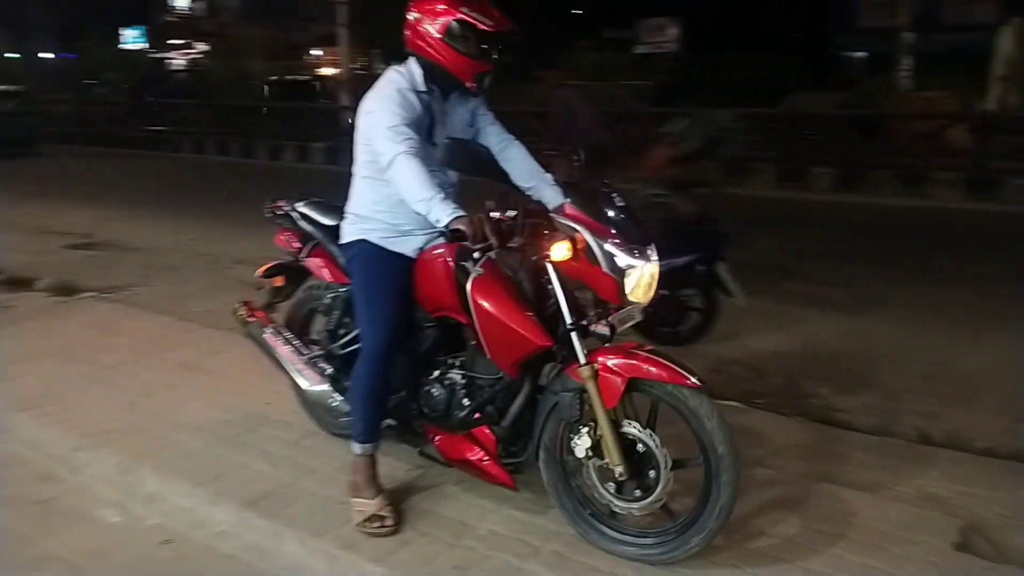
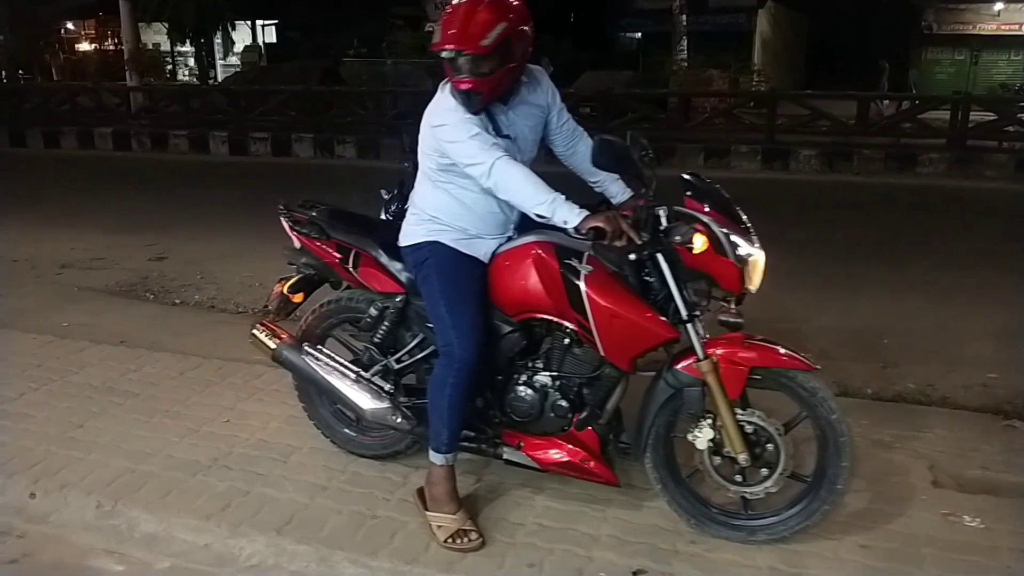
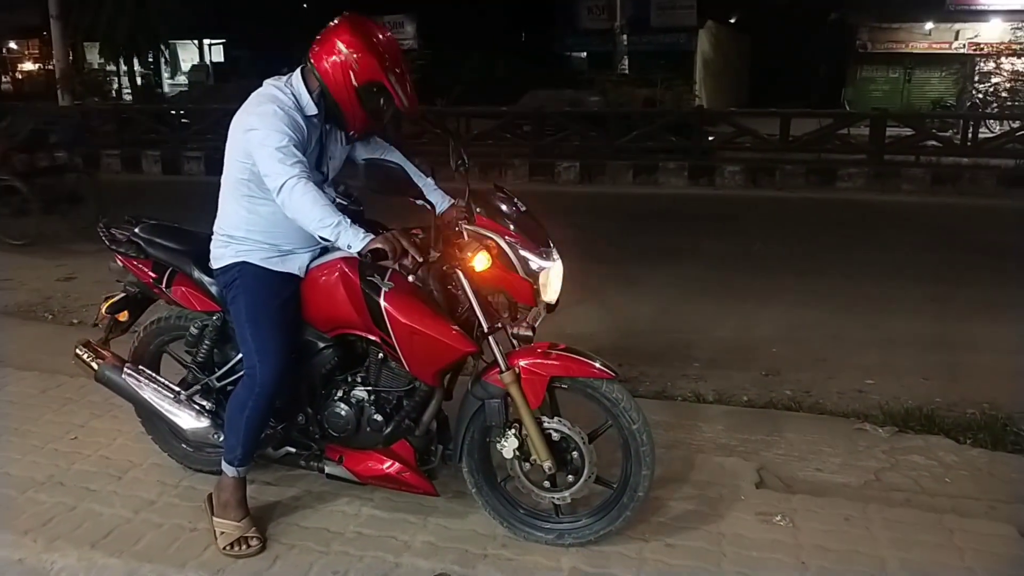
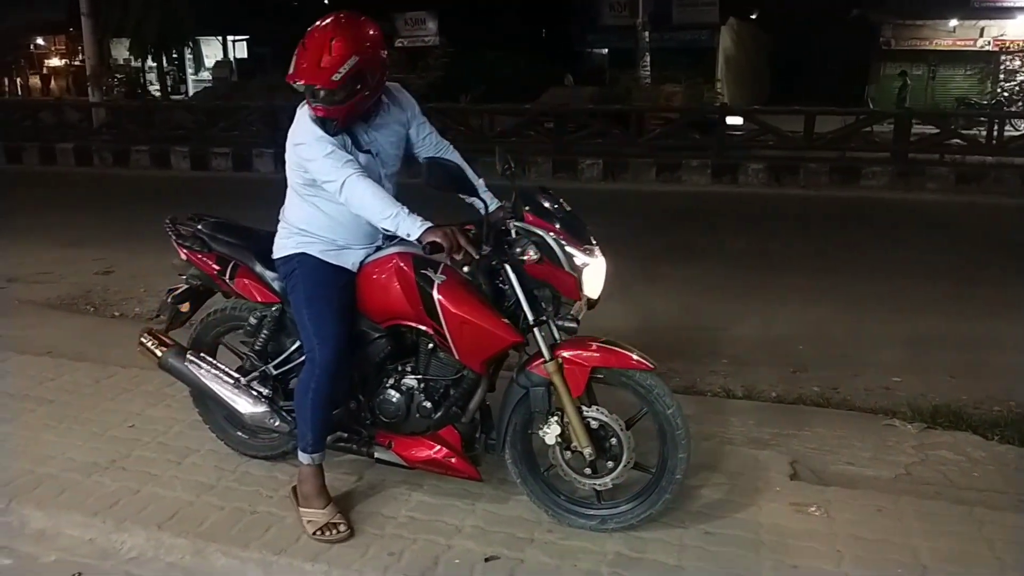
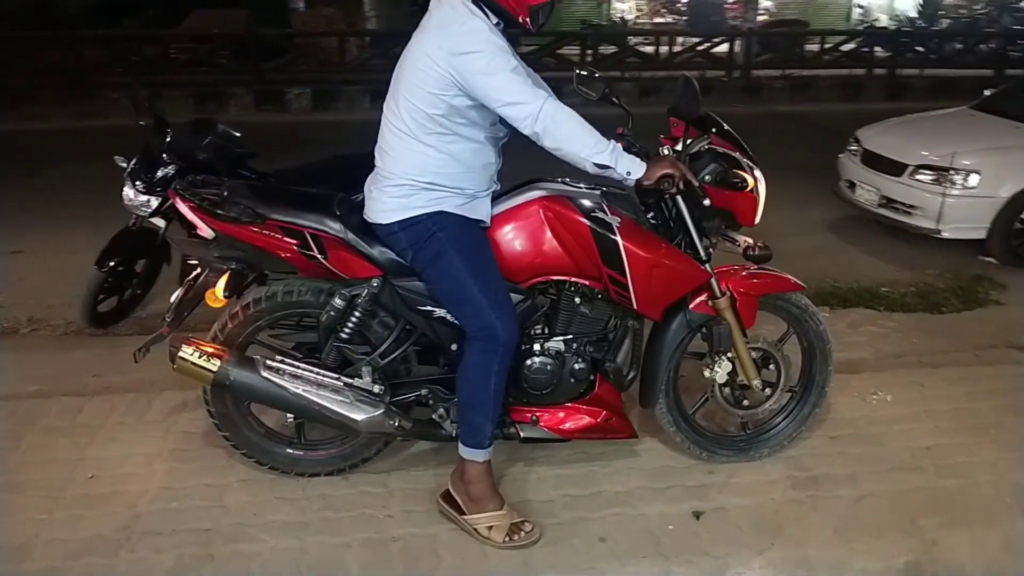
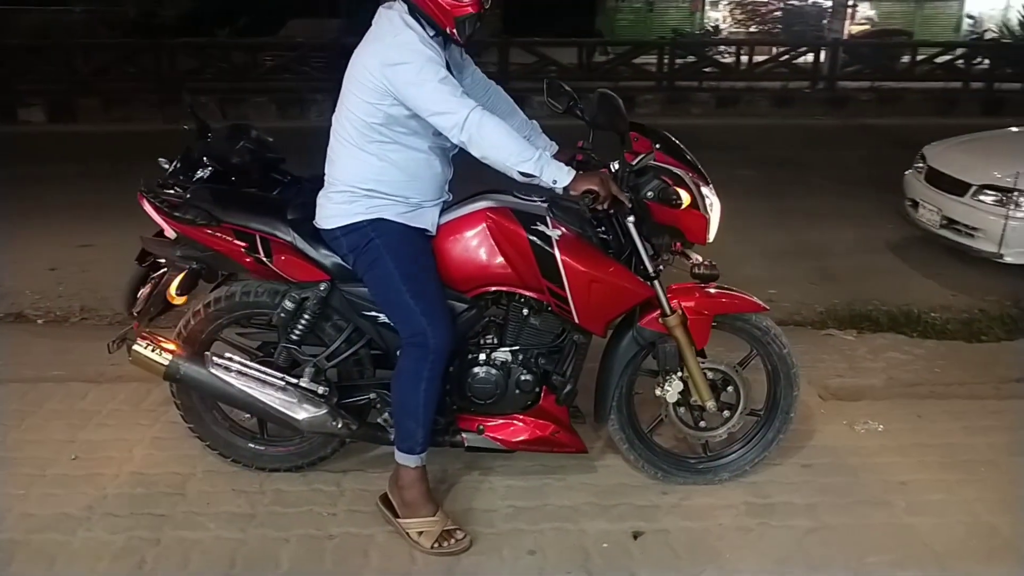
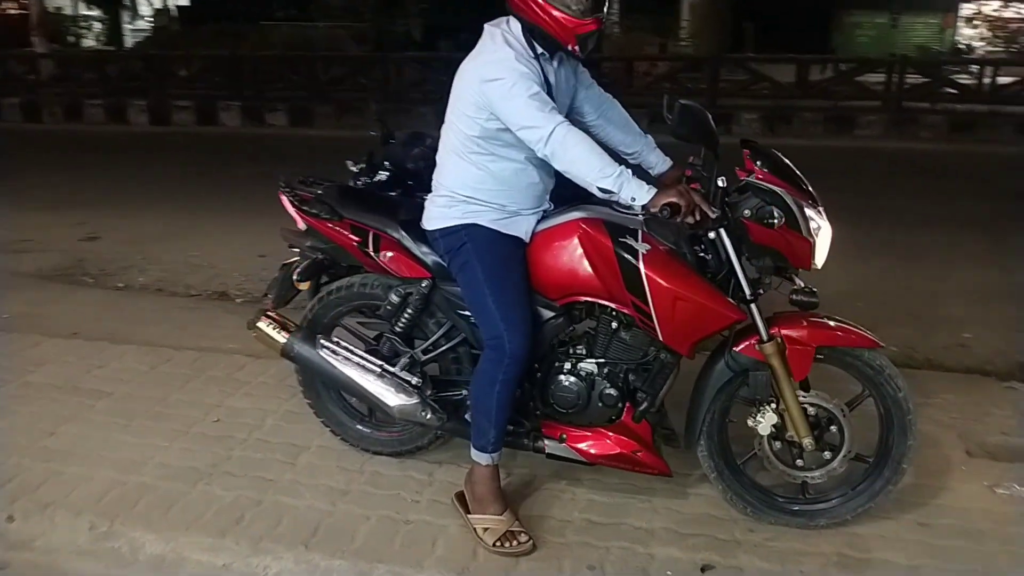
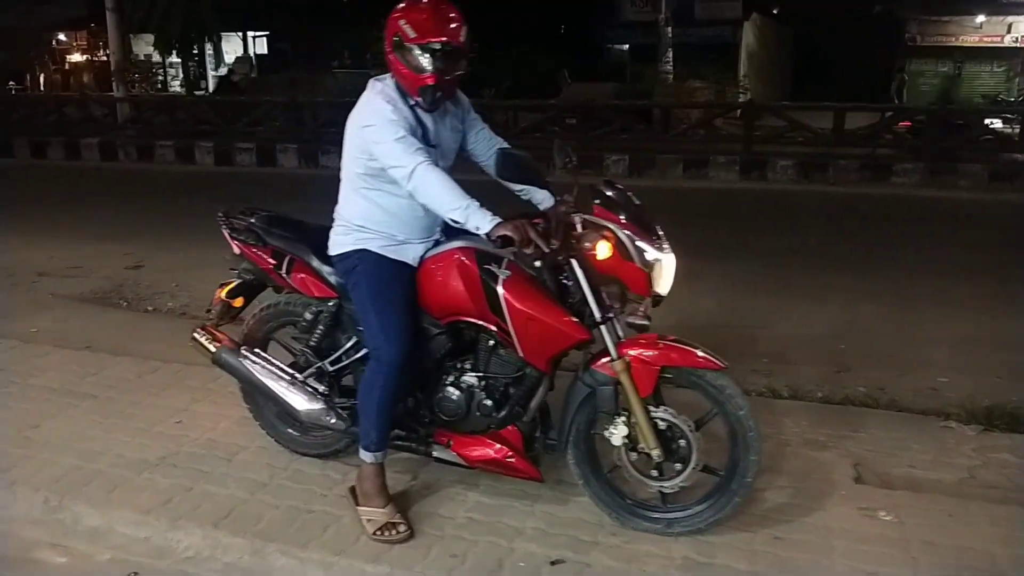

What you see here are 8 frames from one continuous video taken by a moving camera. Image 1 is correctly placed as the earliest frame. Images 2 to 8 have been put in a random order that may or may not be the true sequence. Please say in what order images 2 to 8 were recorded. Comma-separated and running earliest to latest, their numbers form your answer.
3, 4, 8, 2, 7, 6, 5
